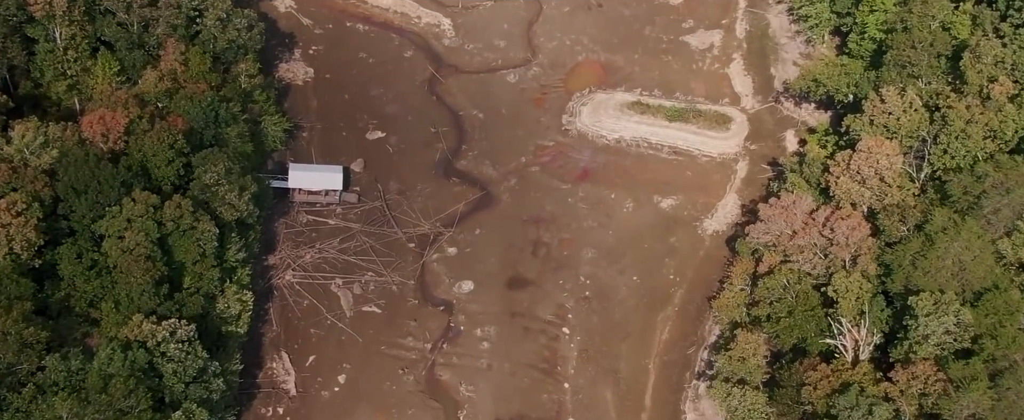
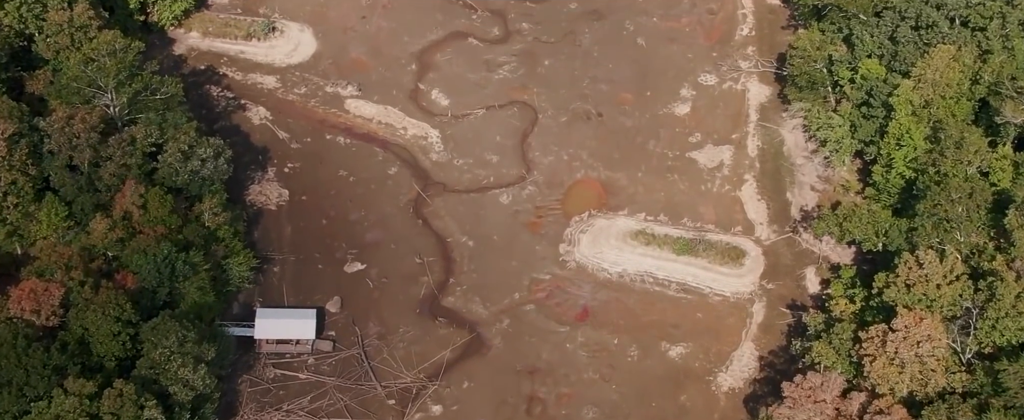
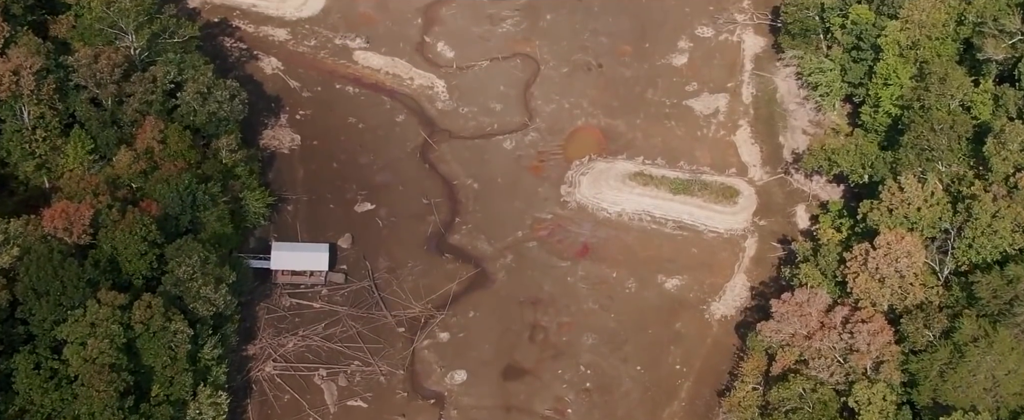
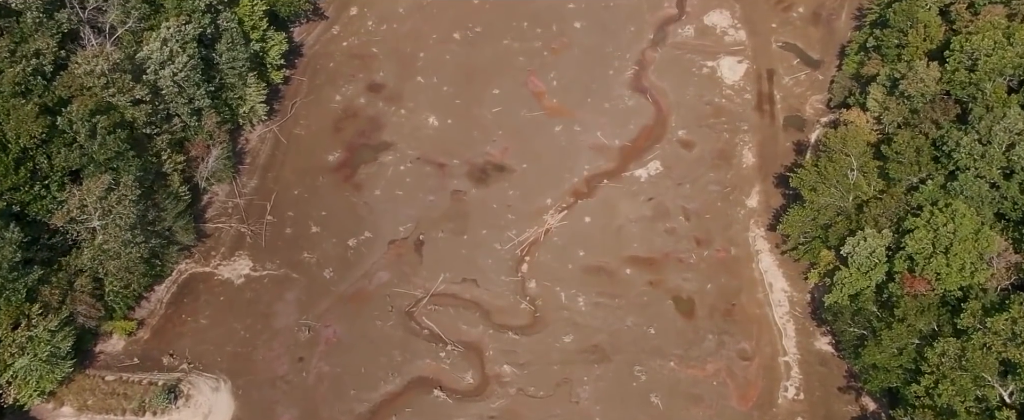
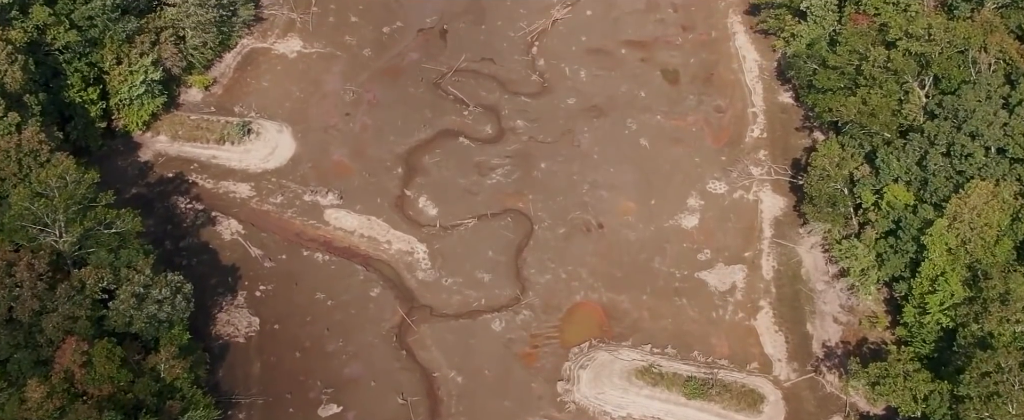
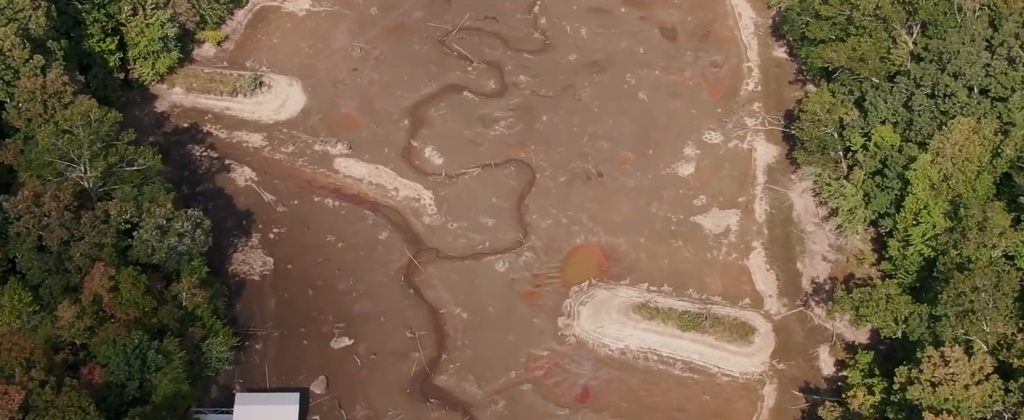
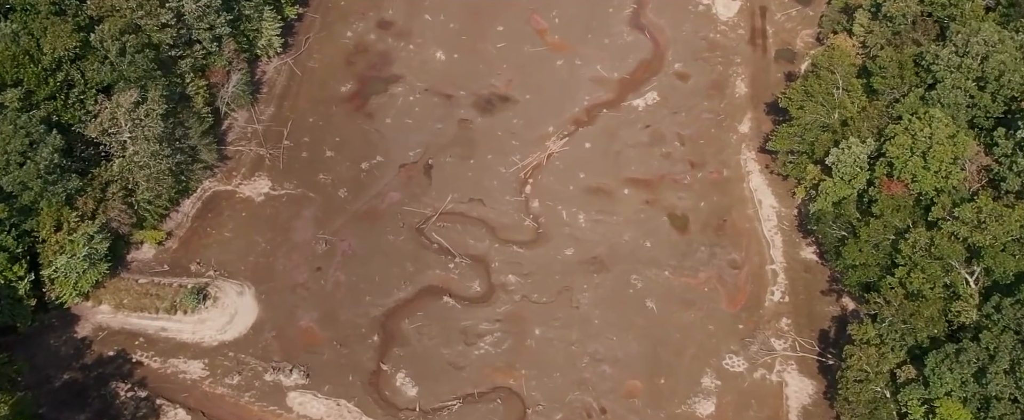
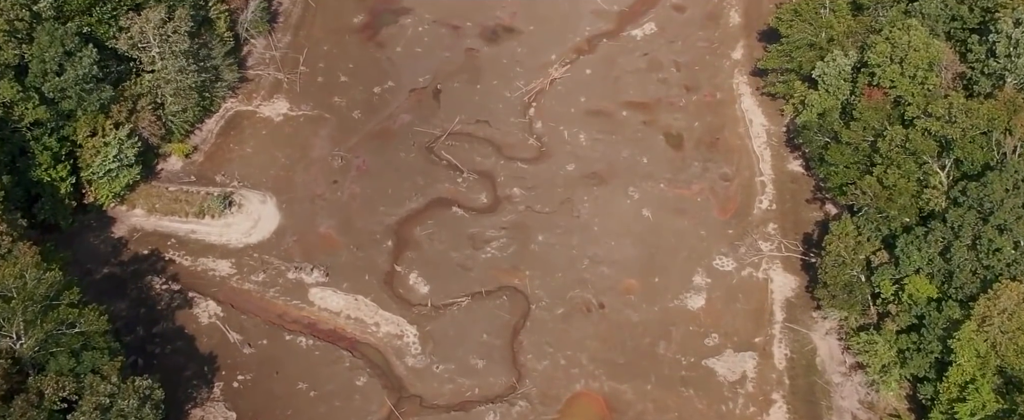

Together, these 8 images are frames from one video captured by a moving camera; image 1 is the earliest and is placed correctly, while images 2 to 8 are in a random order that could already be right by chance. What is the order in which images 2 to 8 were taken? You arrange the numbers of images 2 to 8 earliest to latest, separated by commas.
3, 2, 6, 5, 8, 7, 4
